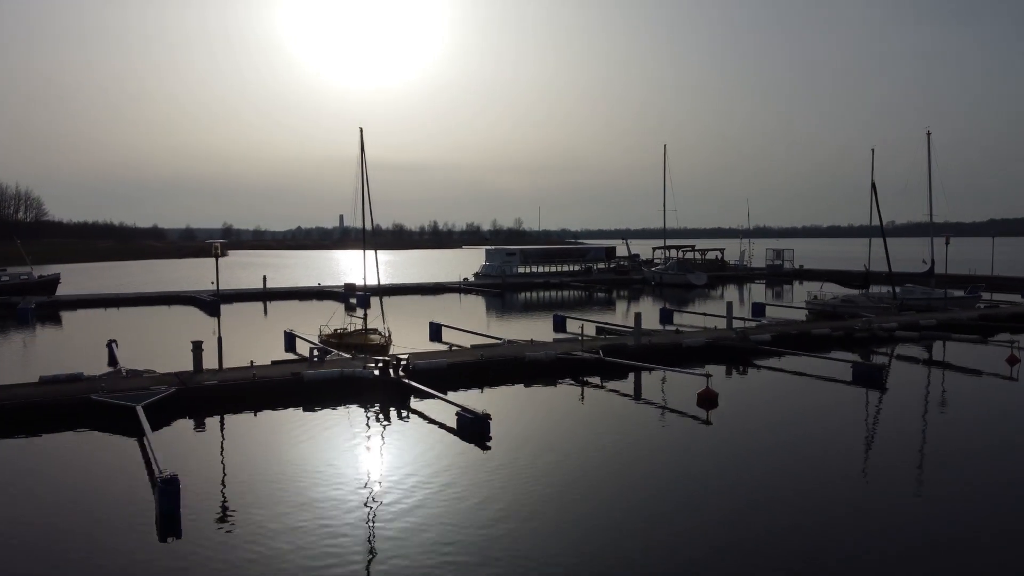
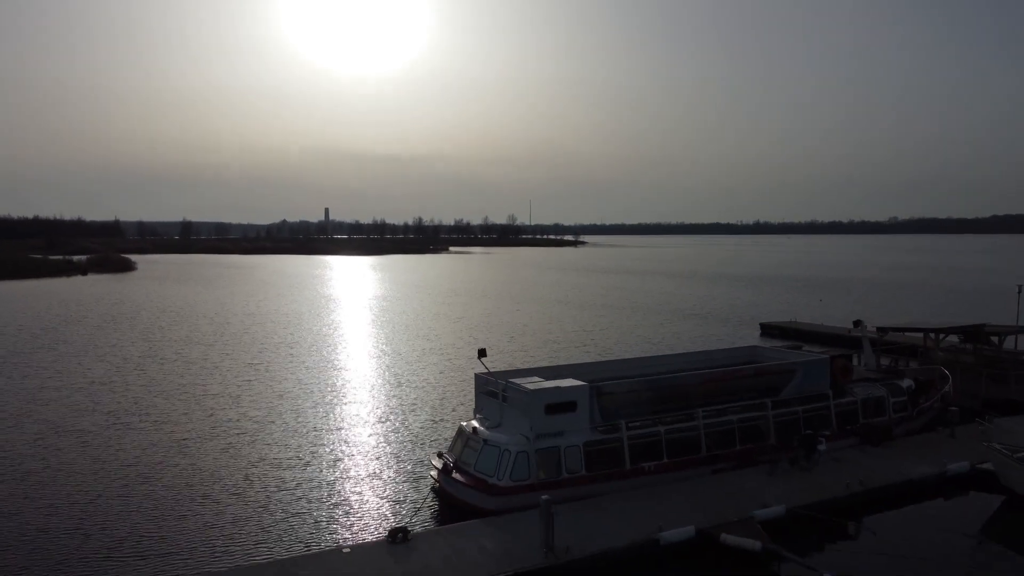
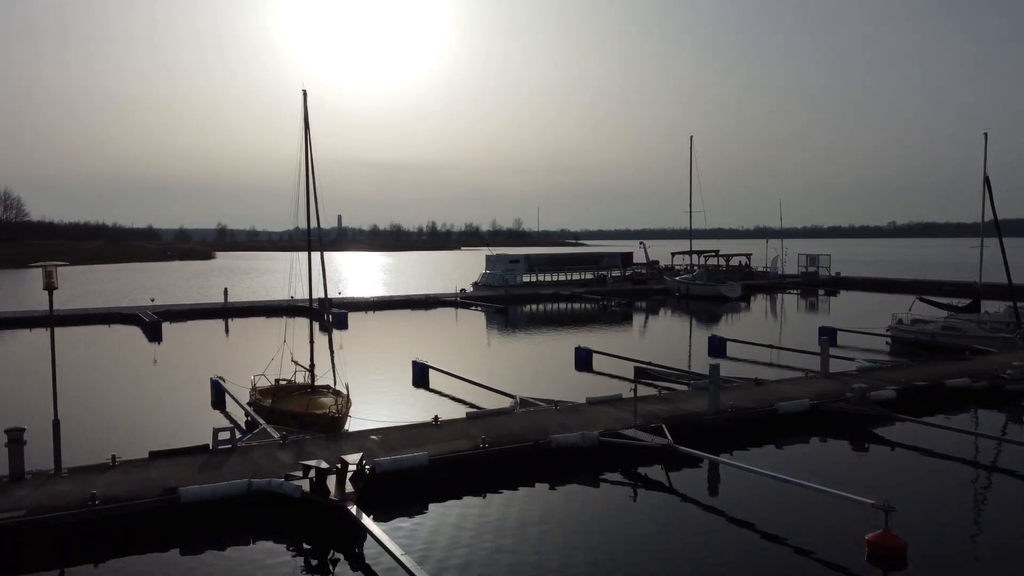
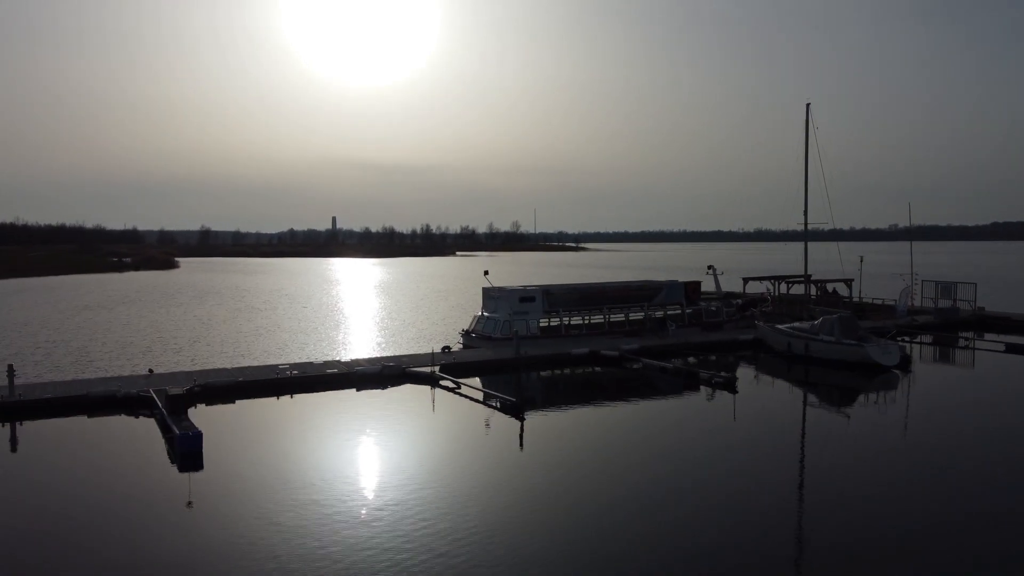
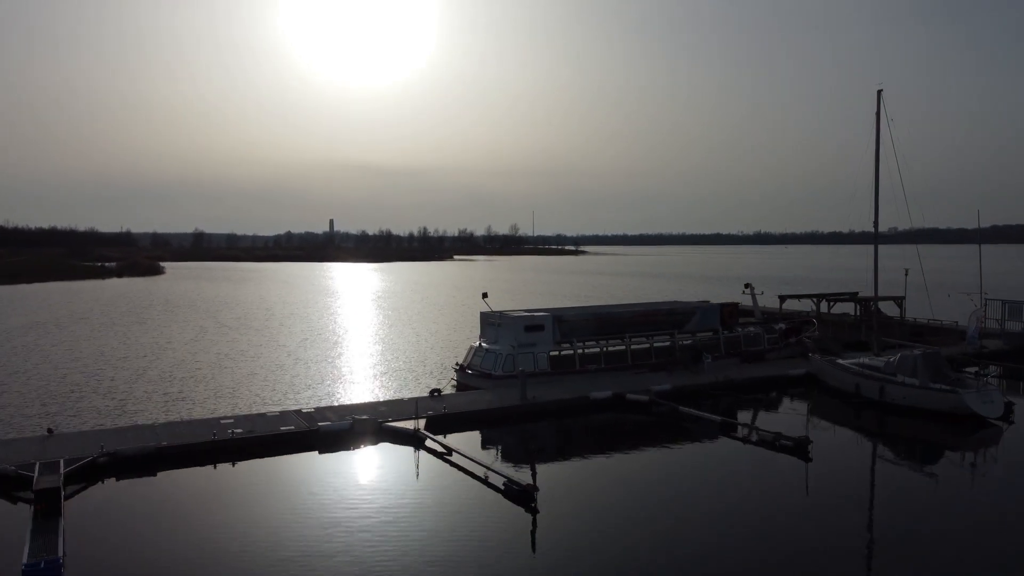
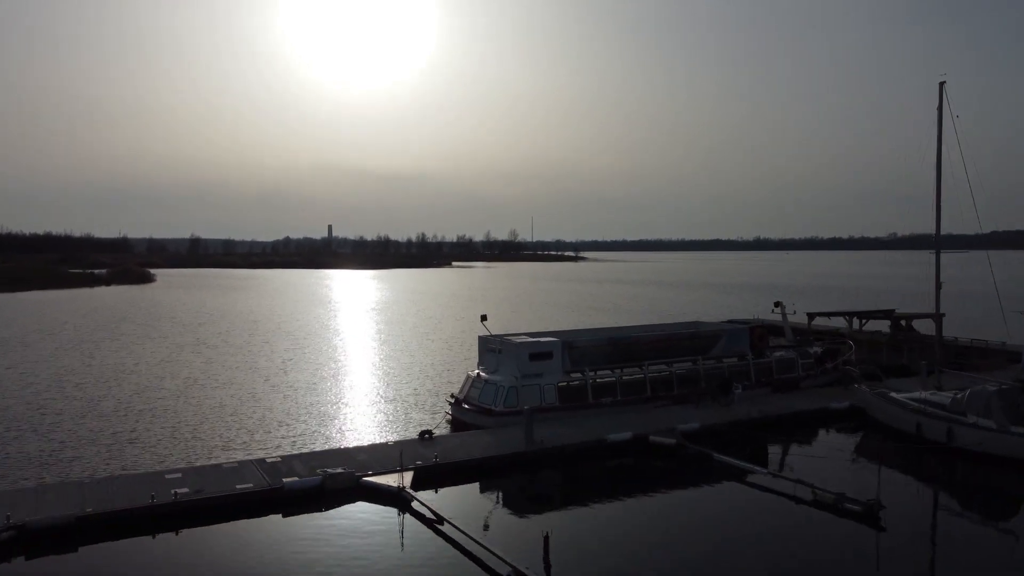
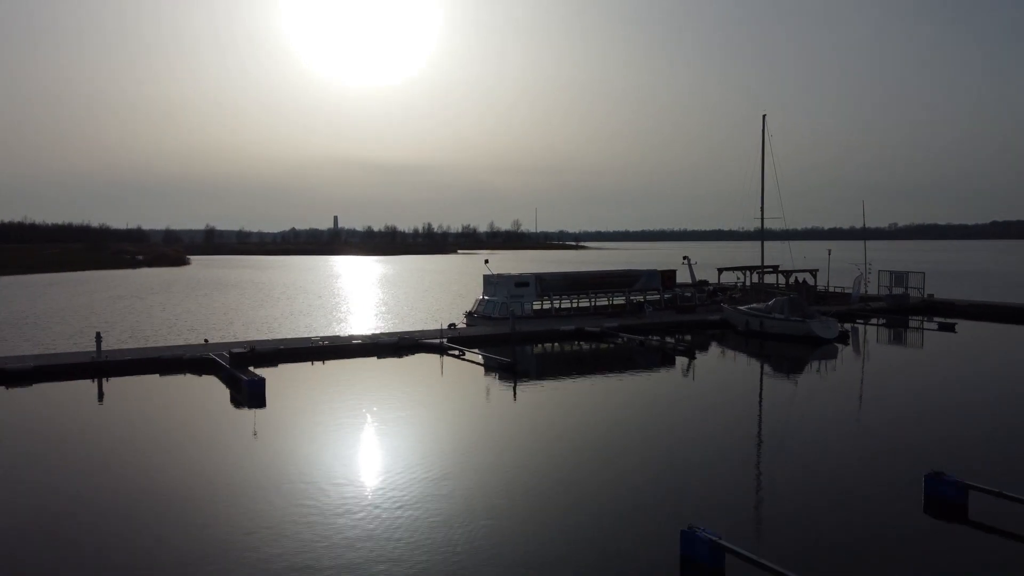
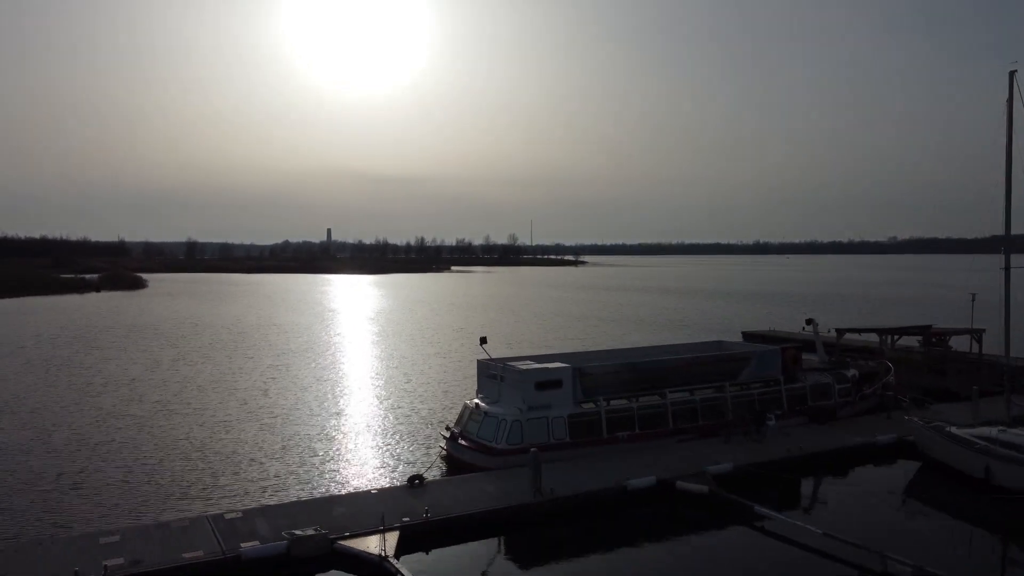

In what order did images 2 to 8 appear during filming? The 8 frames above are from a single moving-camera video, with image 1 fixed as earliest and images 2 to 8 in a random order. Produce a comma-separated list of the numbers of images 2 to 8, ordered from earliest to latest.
3, 7, 4, 5, 6, 8, 2
